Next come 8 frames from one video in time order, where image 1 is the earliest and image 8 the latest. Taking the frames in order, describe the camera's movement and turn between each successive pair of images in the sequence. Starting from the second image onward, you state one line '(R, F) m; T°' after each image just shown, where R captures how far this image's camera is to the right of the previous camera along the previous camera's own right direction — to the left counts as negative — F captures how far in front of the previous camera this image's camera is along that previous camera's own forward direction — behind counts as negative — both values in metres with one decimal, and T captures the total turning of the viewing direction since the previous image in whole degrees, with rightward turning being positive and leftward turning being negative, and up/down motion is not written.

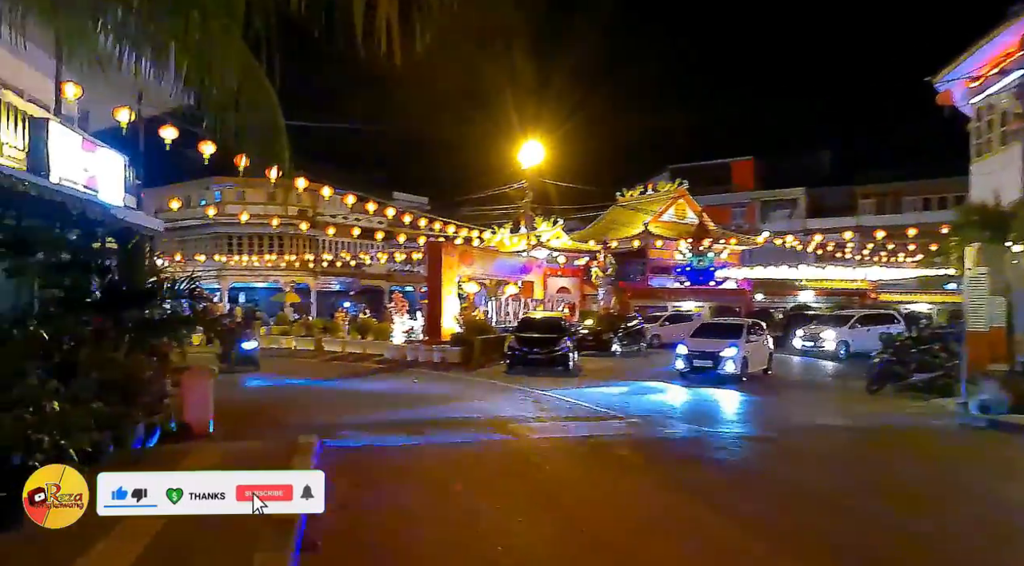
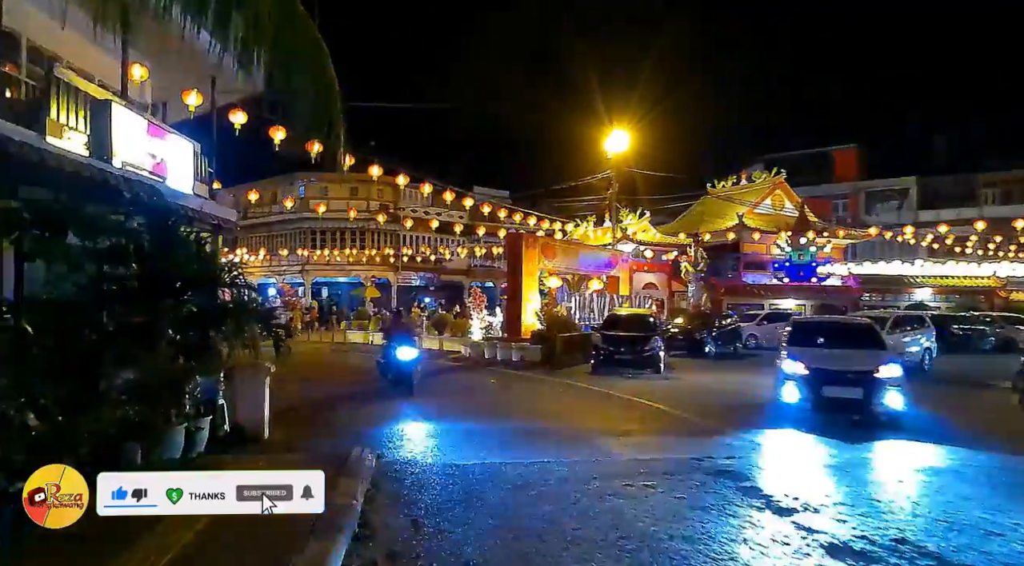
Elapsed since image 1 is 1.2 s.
(-0.1, +1.4) m; -7°
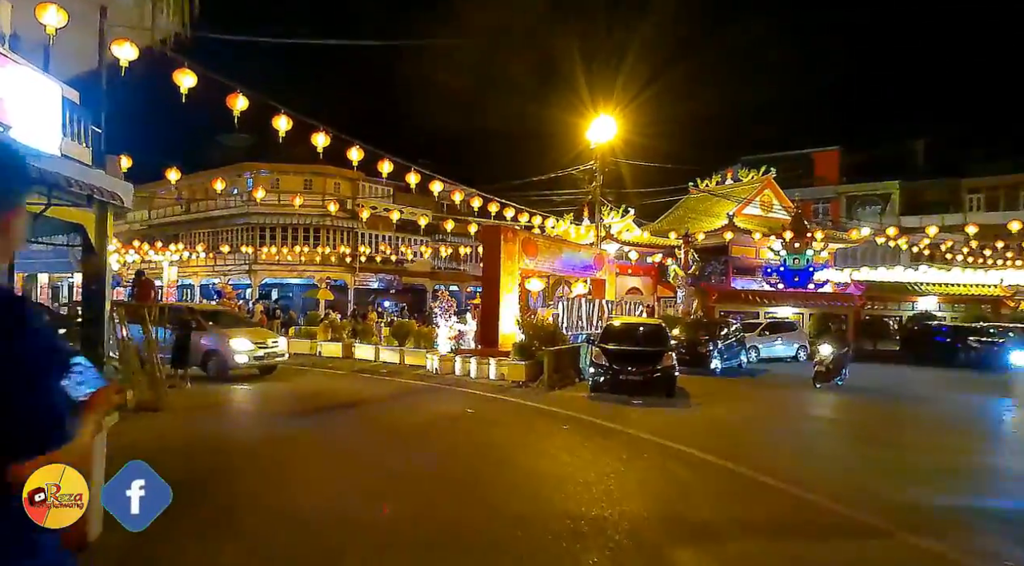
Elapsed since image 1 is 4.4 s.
(-0.4, +3.5) m; +3°
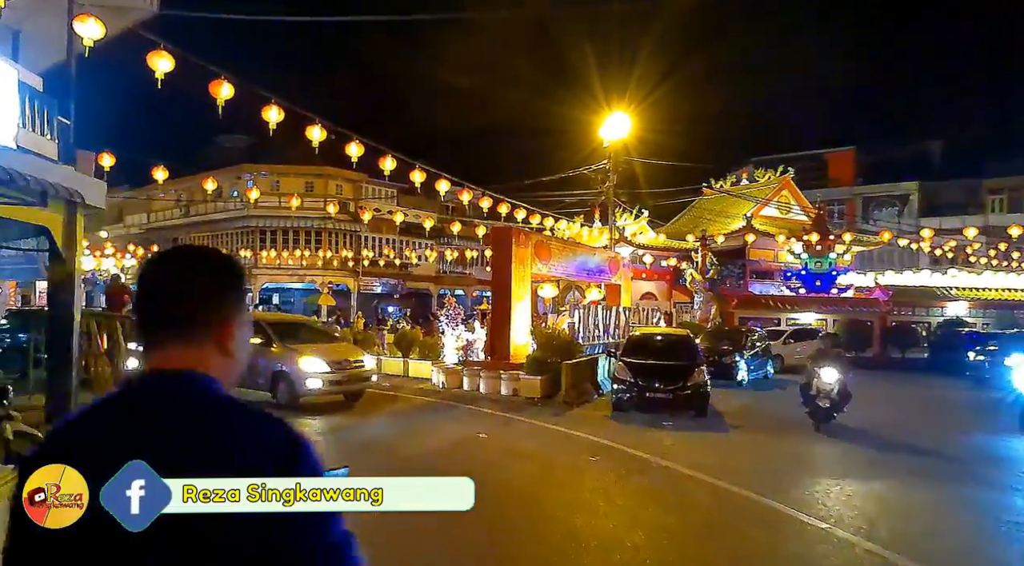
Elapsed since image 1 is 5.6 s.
(-0.2, +1.3) m; 0°
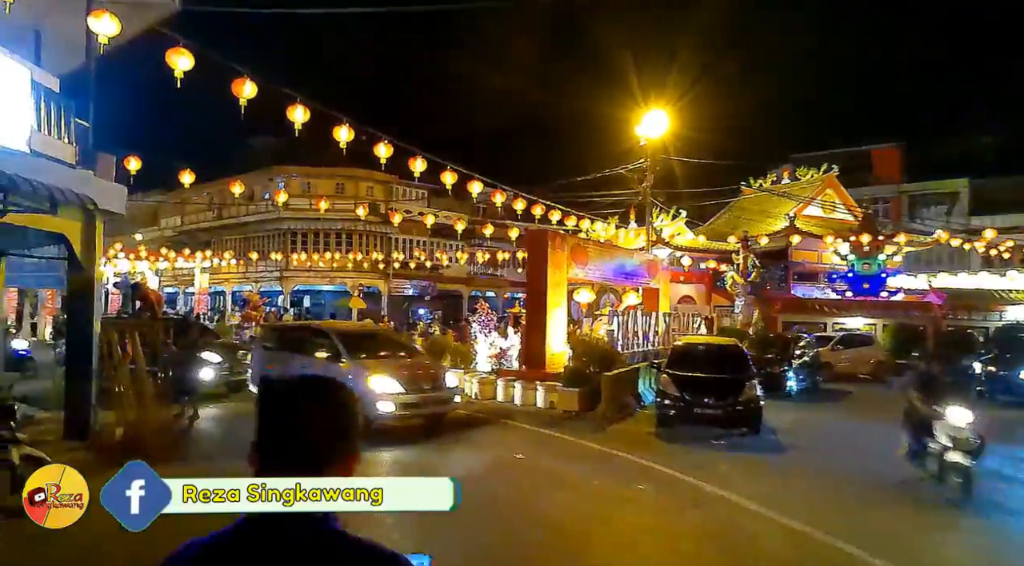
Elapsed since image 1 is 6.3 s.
(-0.1, +0.7) m; -2°
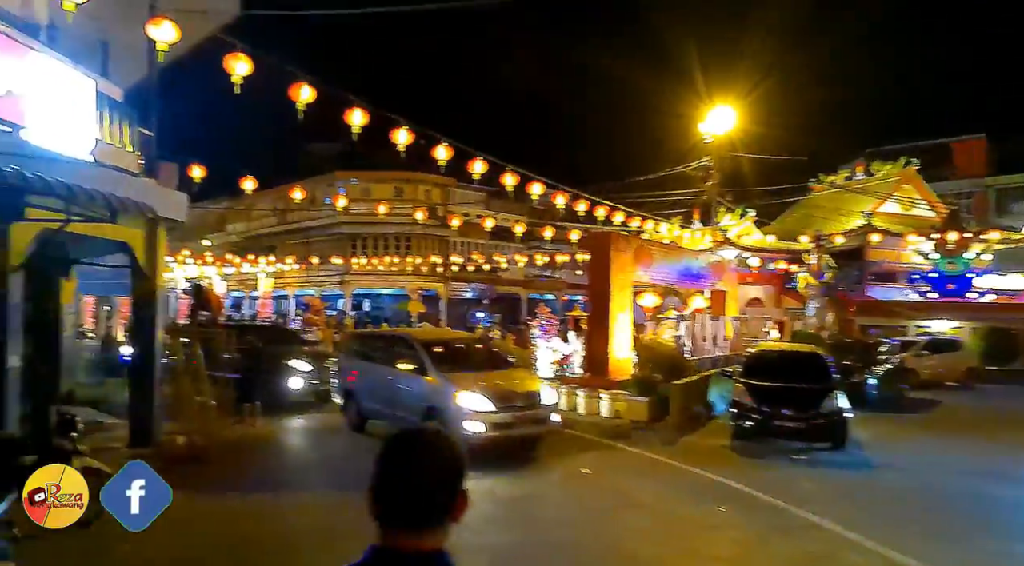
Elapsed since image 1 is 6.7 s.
(-0.1, +0.5) m; -5°
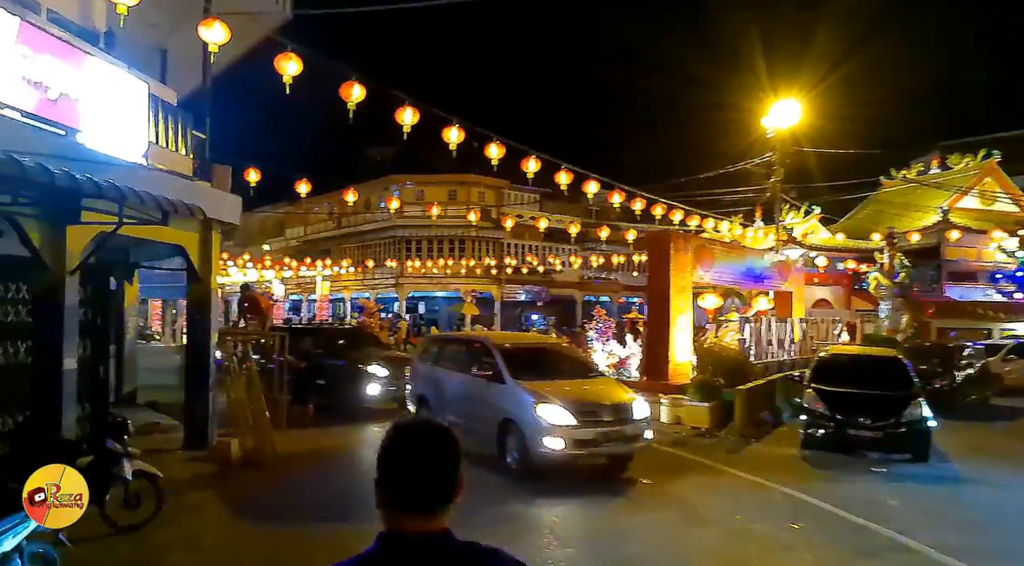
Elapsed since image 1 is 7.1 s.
(0.0, +0.4) m; -4°
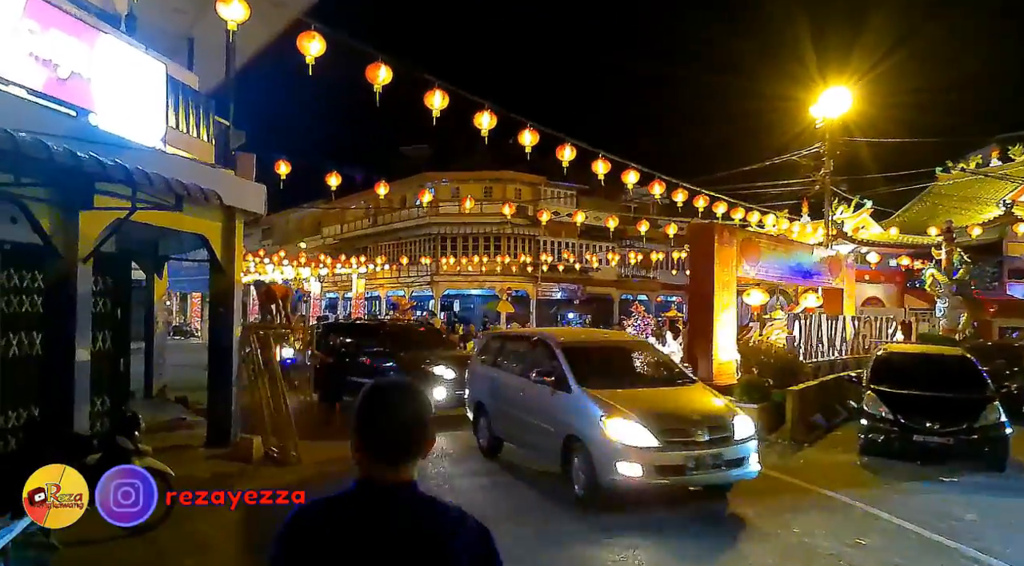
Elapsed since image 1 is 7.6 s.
(0.0, +0.6) m; -3°
